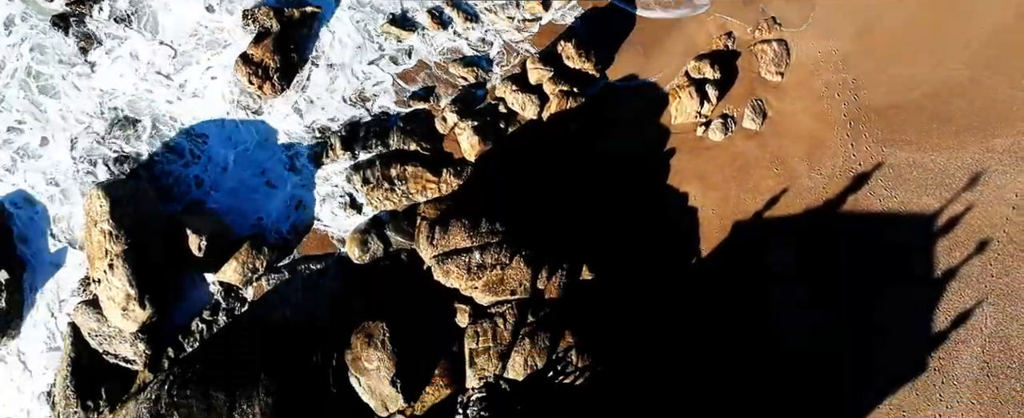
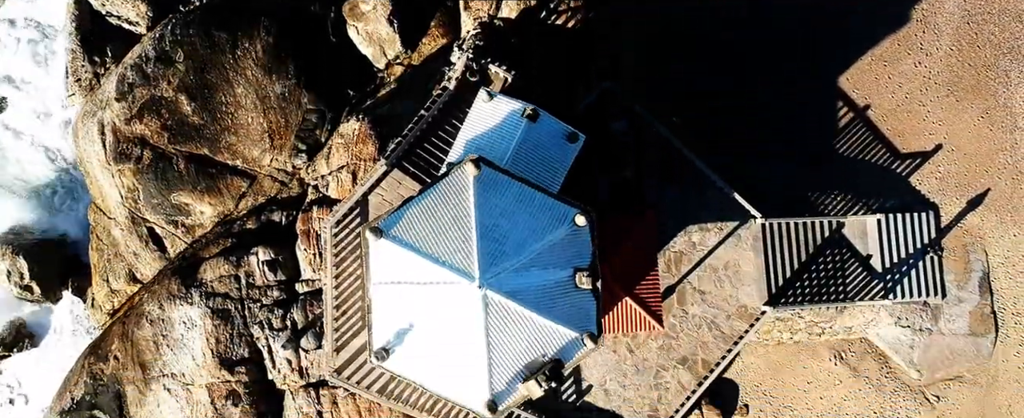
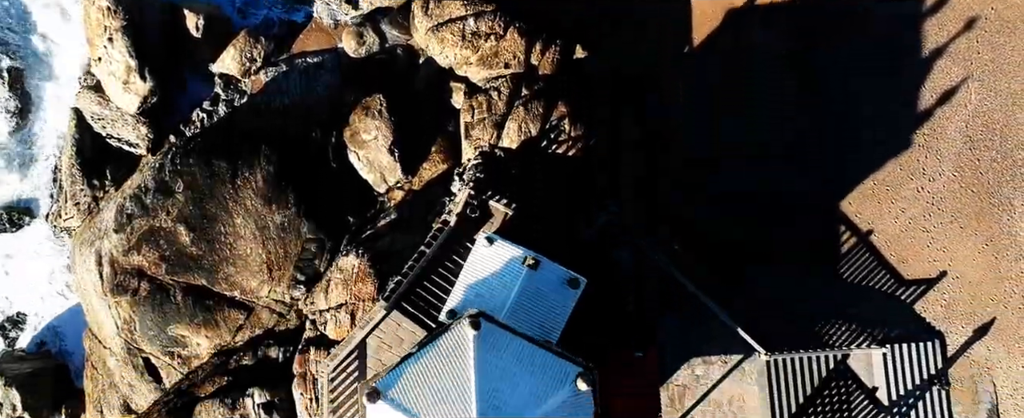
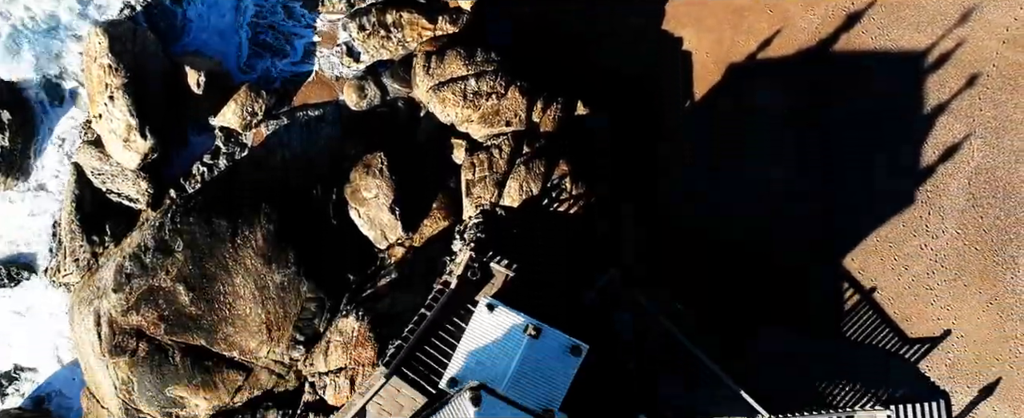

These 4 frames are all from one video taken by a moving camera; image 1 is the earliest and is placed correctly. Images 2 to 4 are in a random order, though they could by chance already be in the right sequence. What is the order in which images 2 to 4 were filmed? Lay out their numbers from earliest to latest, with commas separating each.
4, 3, 2
